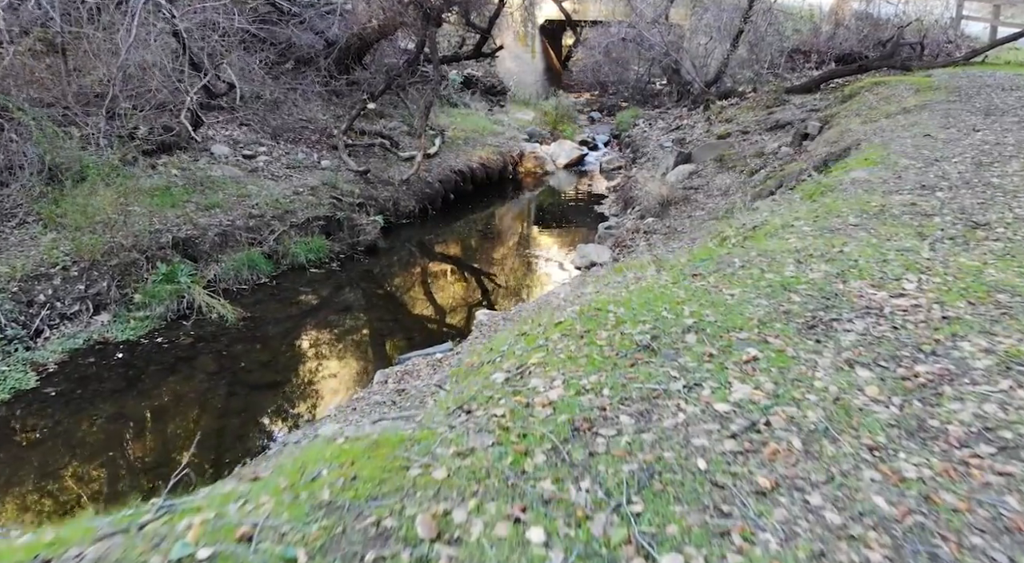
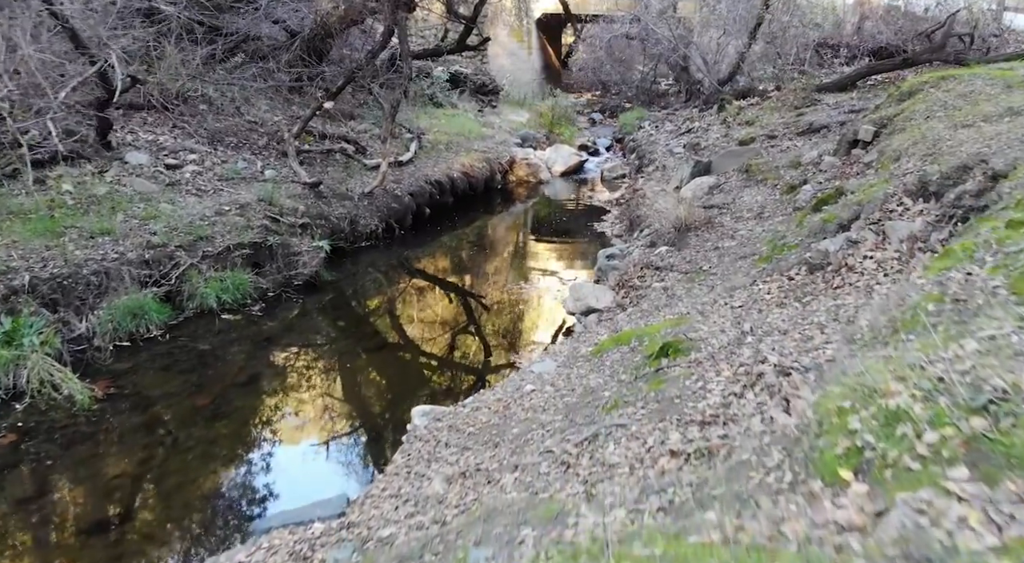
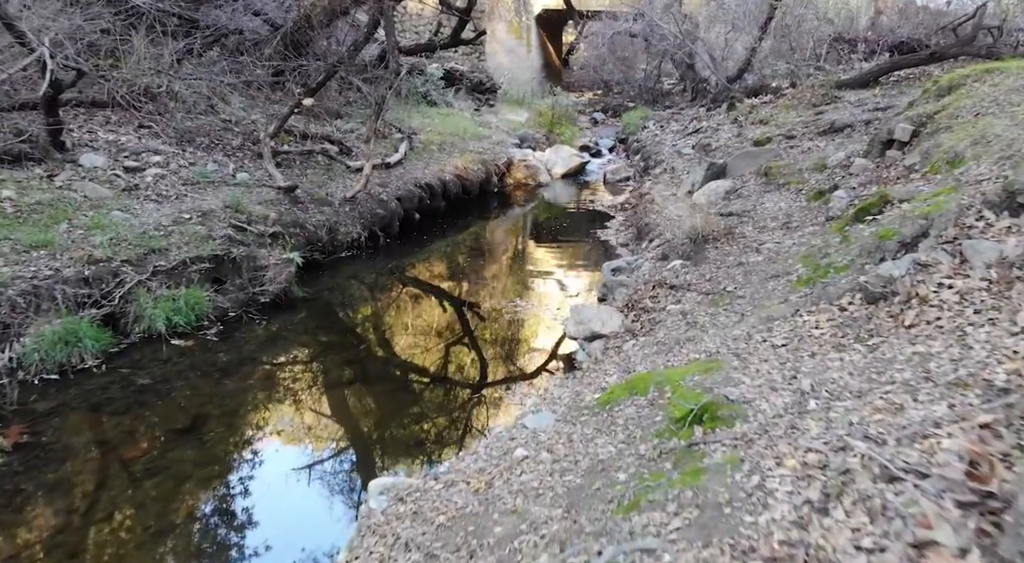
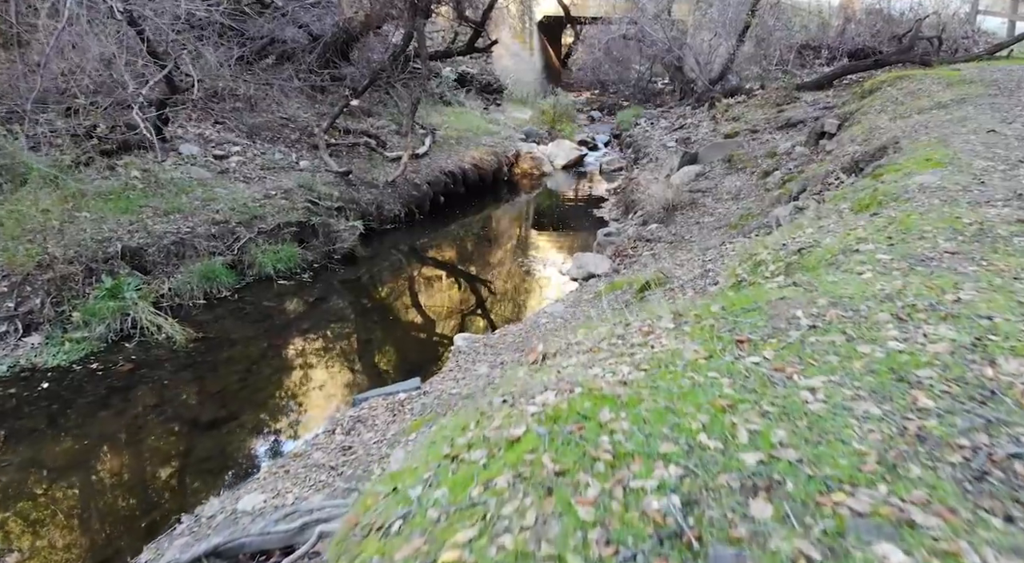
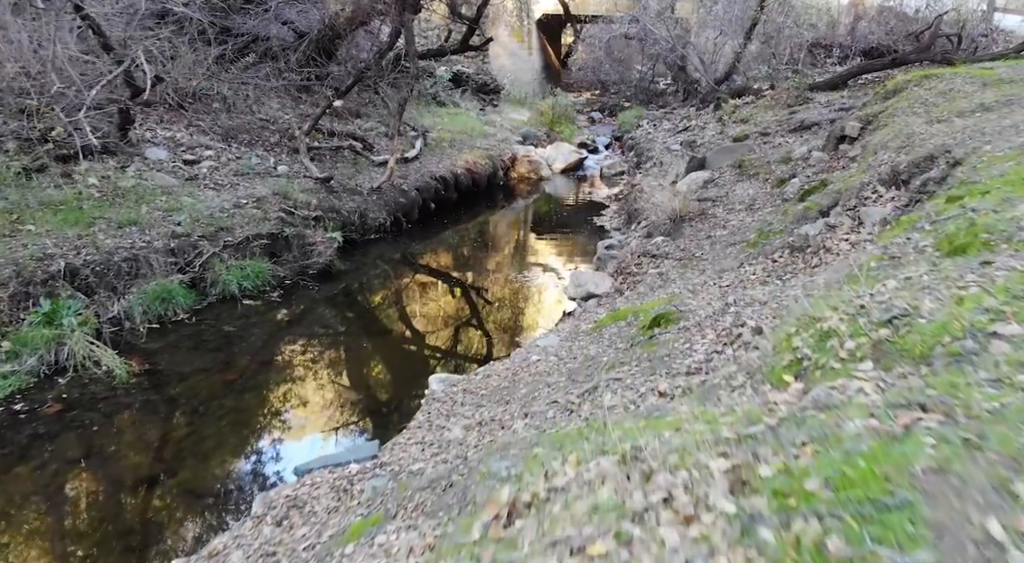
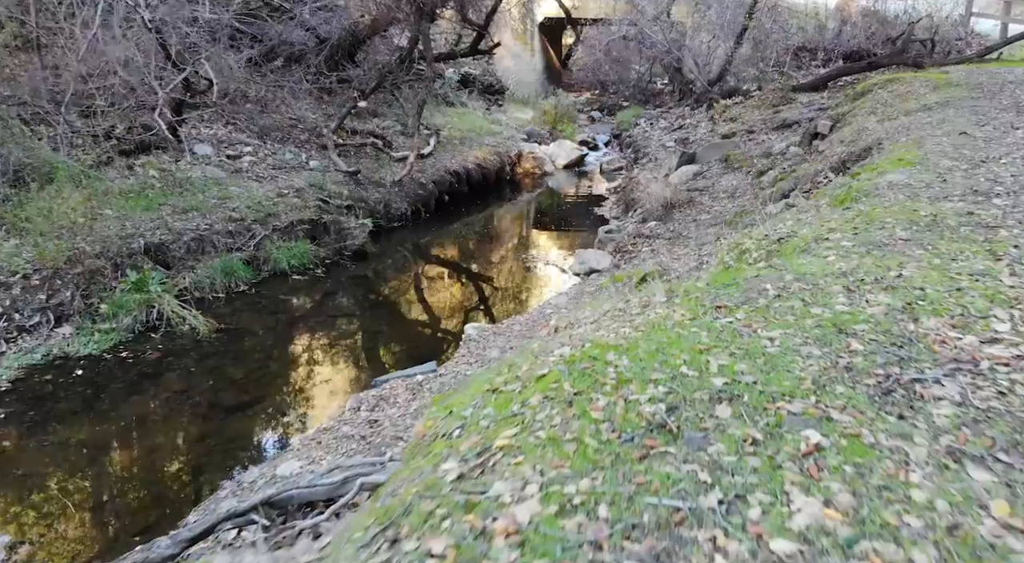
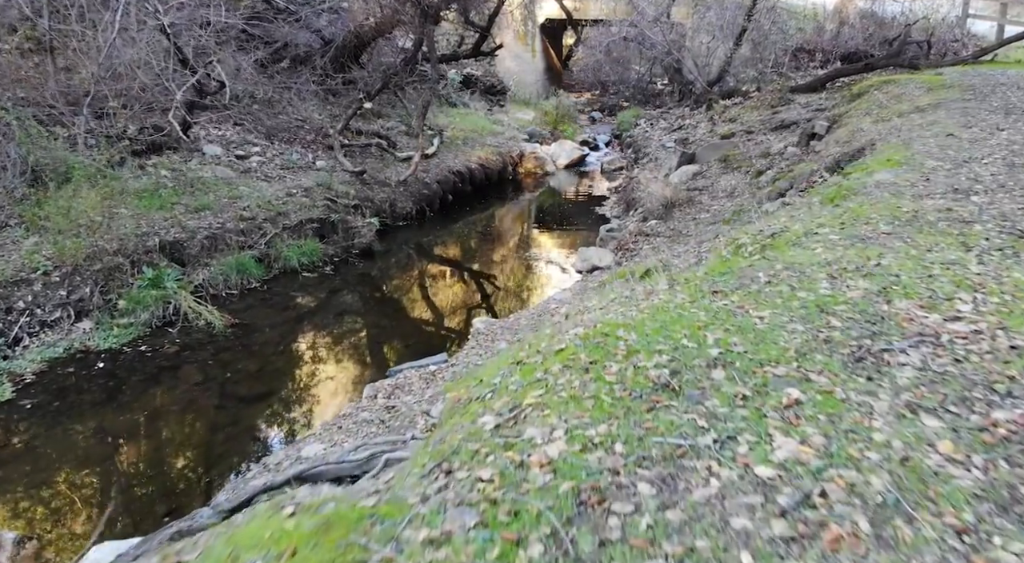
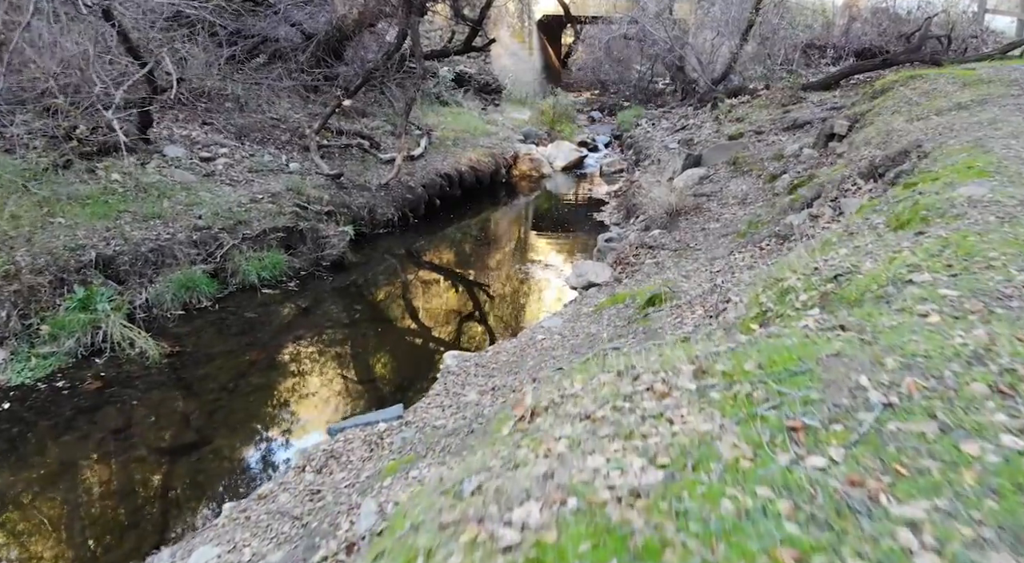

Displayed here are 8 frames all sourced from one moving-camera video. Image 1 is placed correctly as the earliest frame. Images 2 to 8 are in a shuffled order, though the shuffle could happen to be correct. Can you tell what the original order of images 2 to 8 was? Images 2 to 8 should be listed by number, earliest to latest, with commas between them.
7, 6, 4, 8, 5, 2, 3
